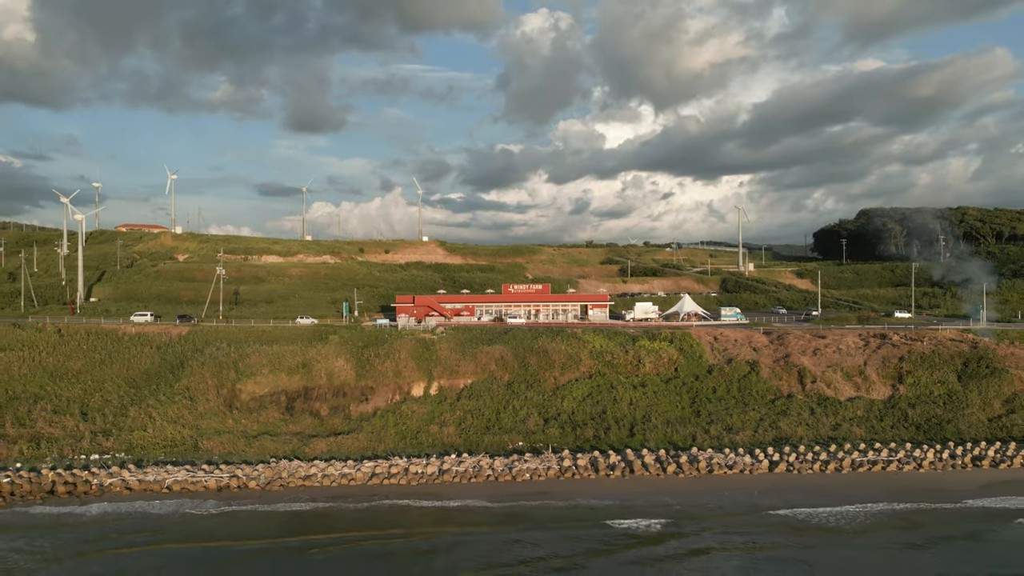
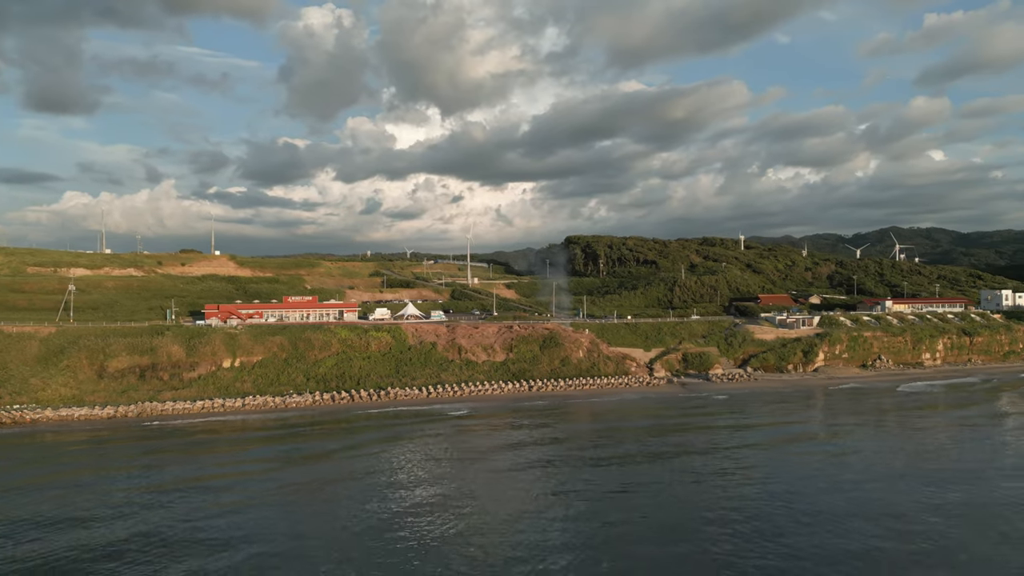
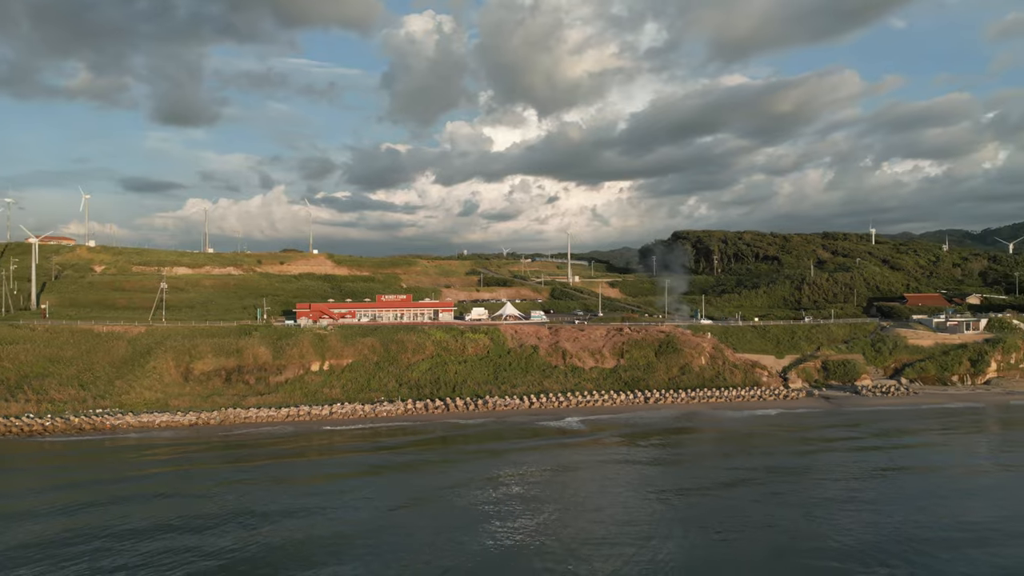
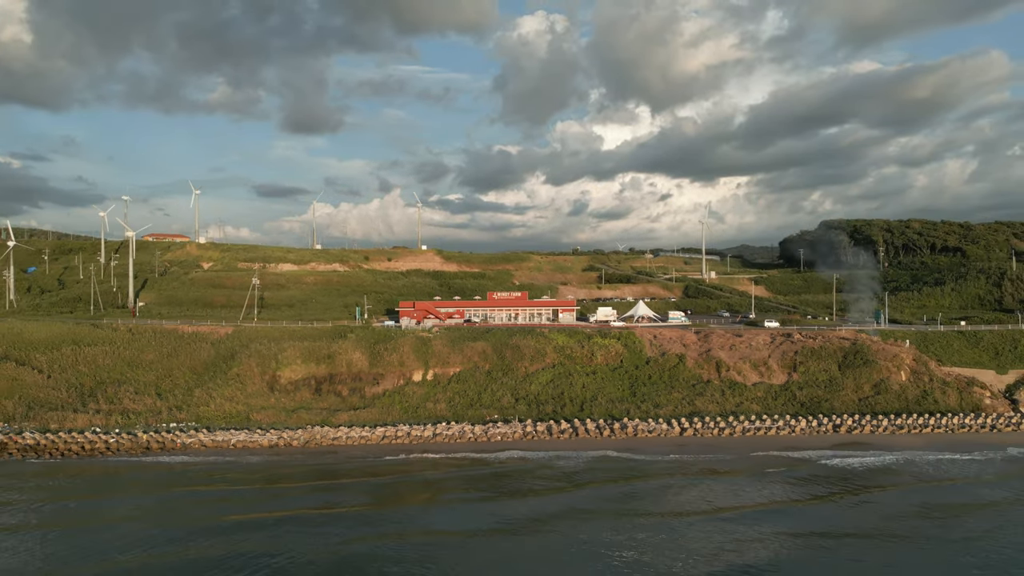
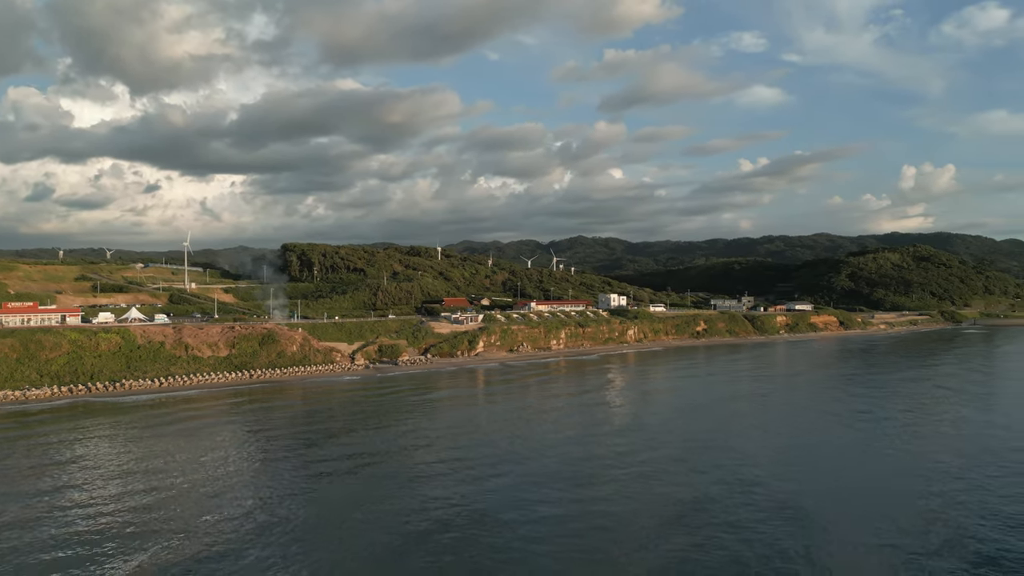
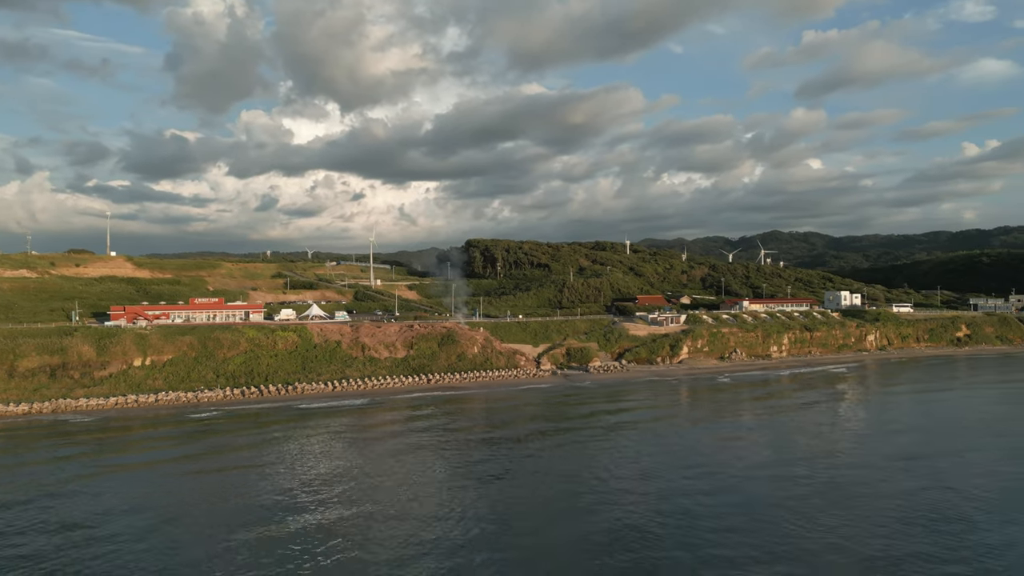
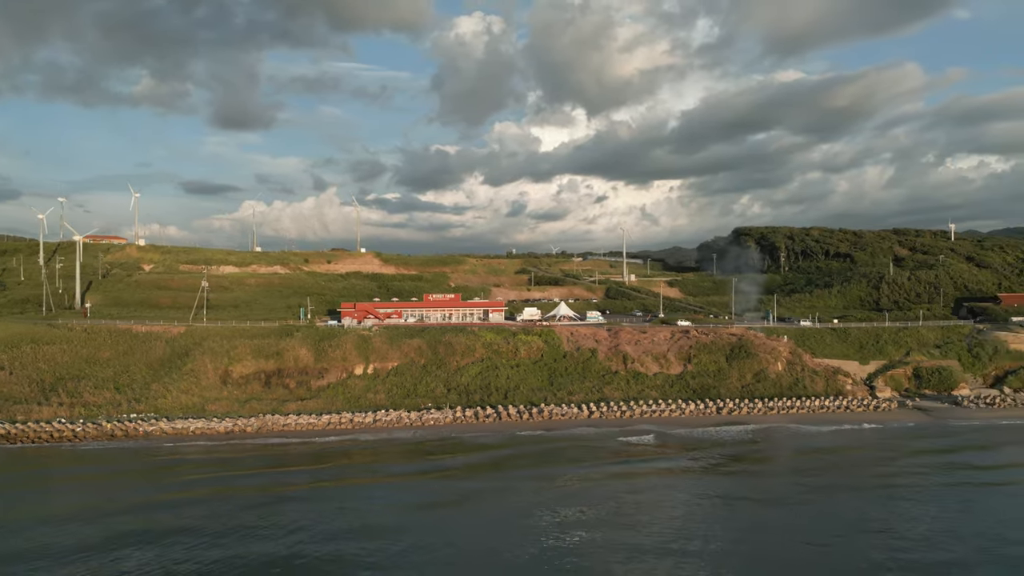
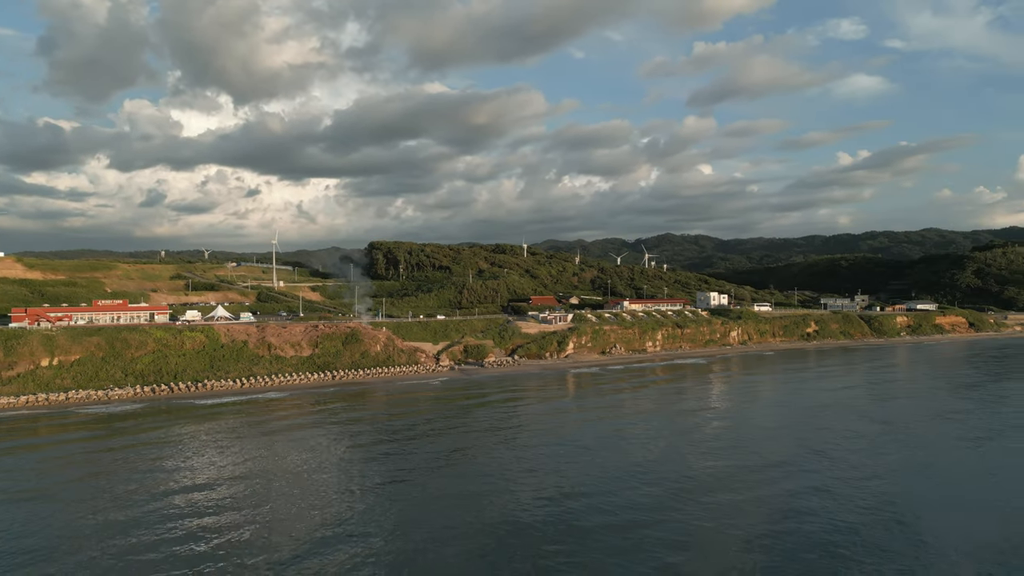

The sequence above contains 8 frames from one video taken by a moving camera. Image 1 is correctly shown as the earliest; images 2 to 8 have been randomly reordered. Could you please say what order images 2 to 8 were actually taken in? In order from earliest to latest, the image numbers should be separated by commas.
4, 7, 3, 2, 6, 8, 5
